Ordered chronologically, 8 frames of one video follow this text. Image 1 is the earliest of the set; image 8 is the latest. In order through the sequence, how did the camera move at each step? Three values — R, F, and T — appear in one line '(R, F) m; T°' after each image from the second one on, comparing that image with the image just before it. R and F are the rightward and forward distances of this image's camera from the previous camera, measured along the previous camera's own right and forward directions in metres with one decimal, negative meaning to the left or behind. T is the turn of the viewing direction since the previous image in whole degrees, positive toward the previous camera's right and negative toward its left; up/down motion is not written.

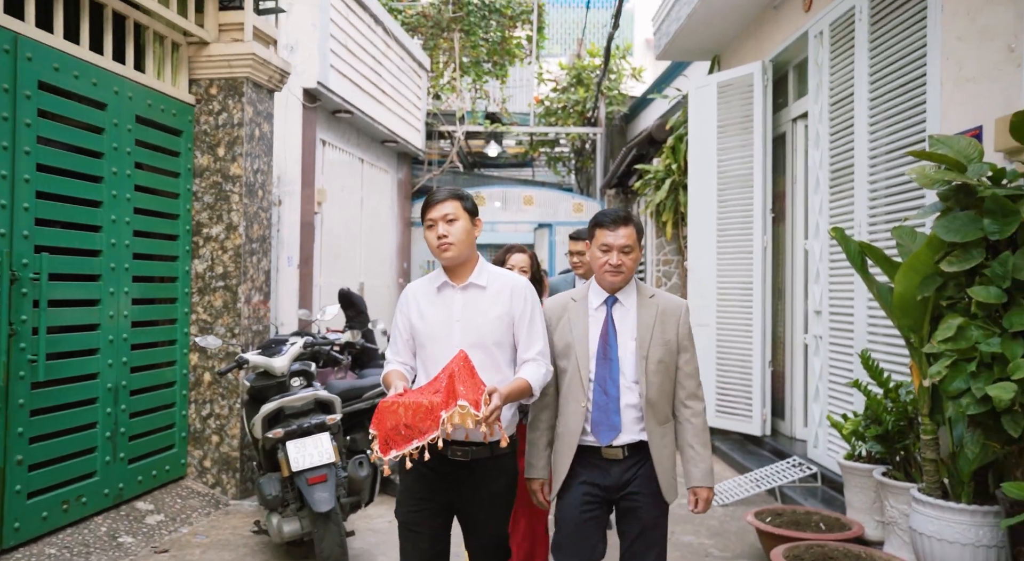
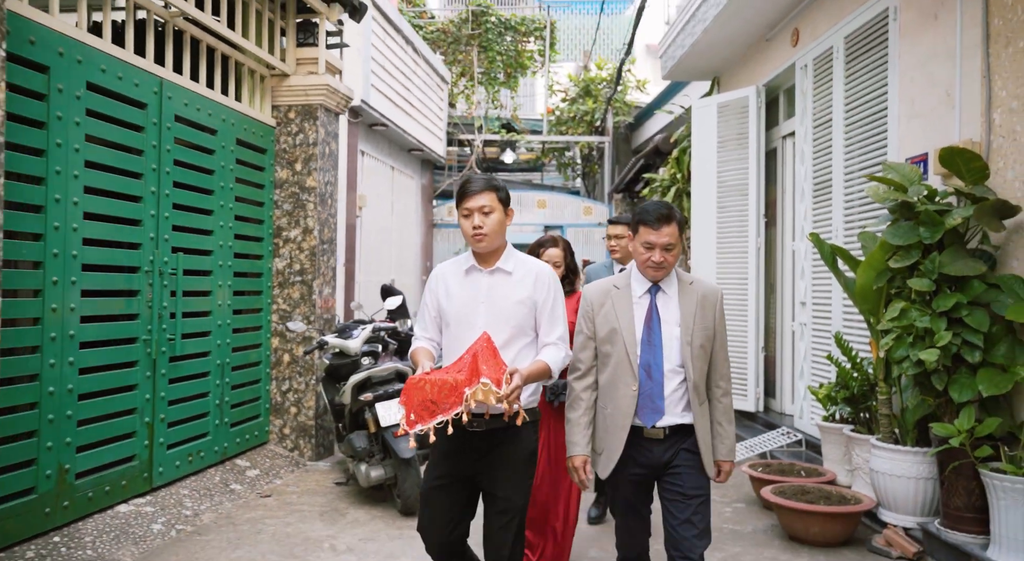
(-0.3, -0.9) m; 0°
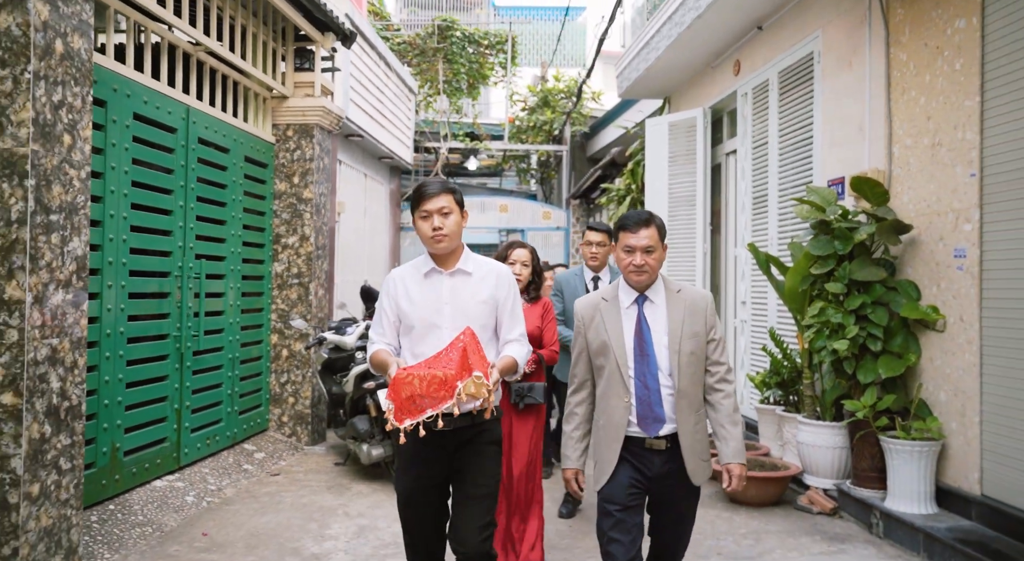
(-0.2, -0.7) m; +4°
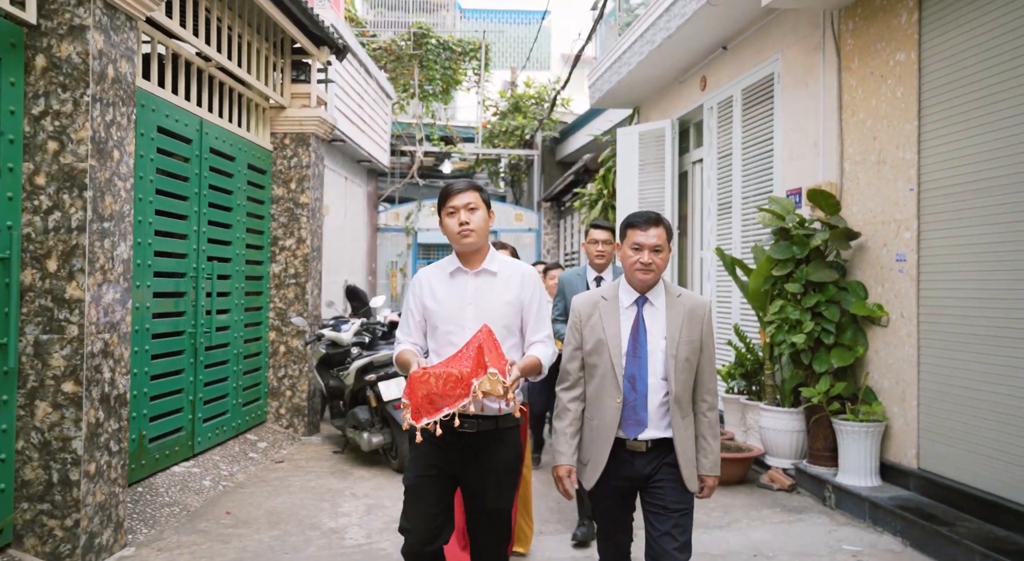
(-0.2, -0.4) m; +3°
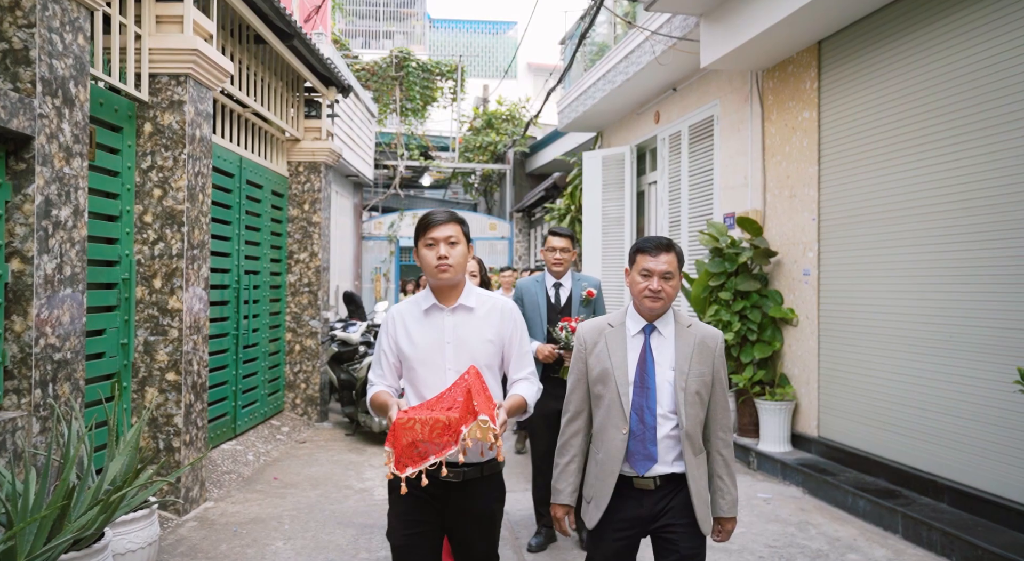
(-0.2, -1.1) m; +3°
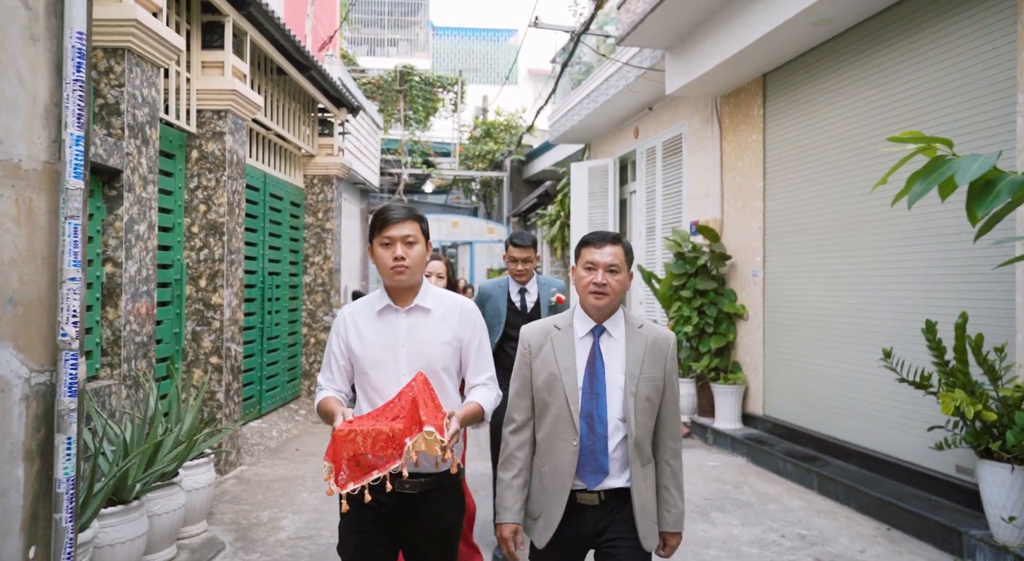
(+0.1, -0.9) m; 0°
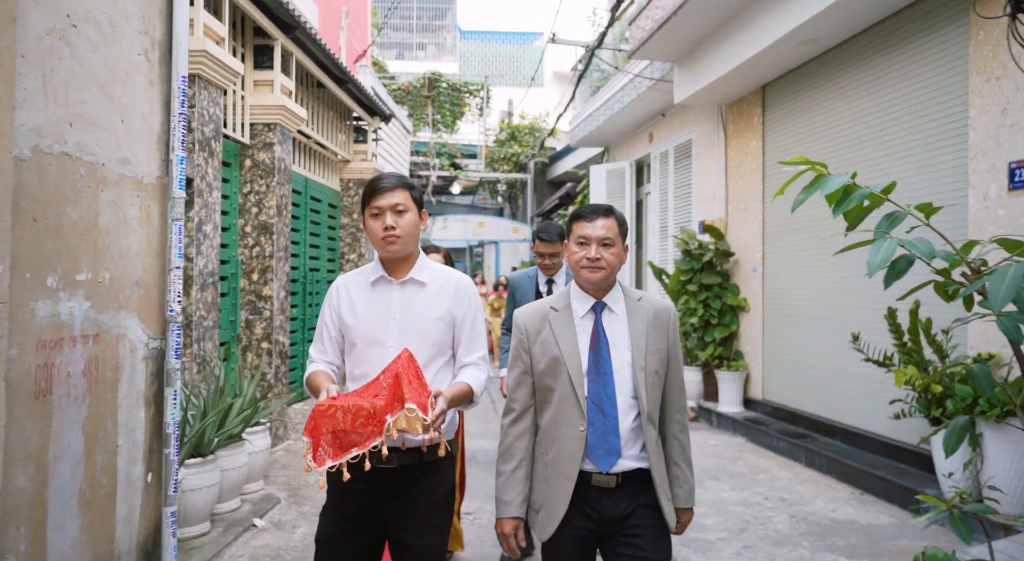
(+0.1, -0.6) m; -2°
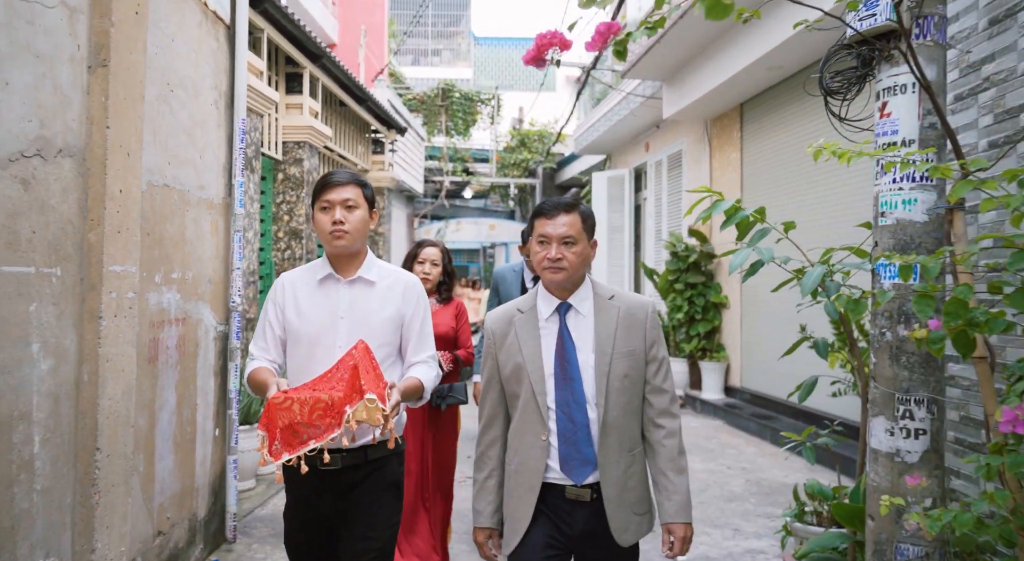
(+0.1, -0.8) m; -1°
